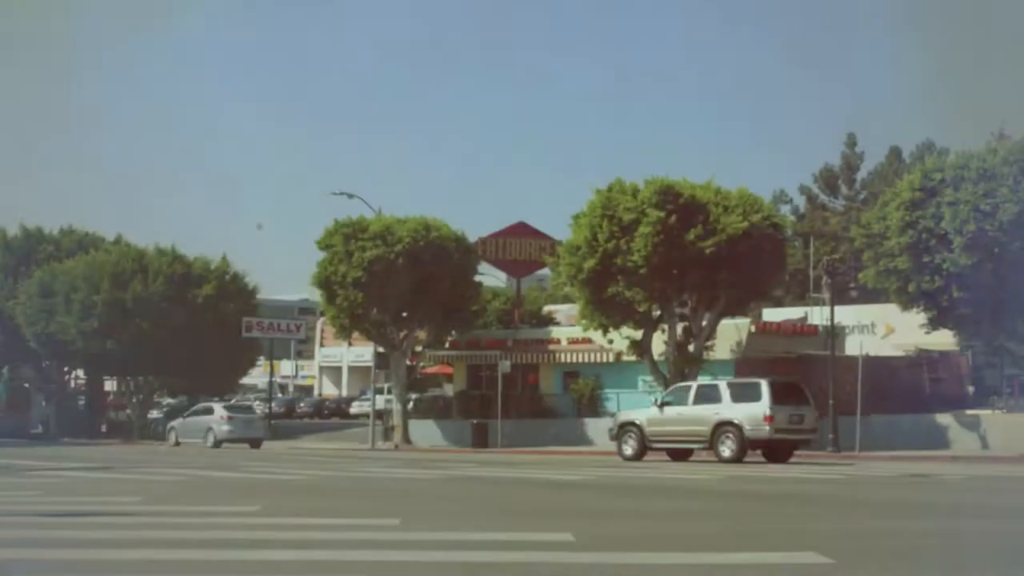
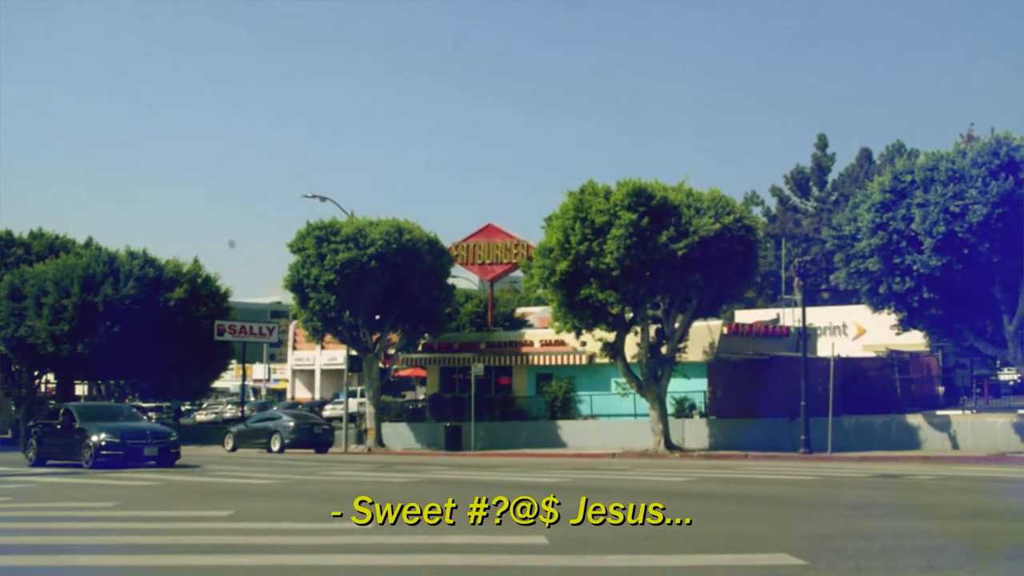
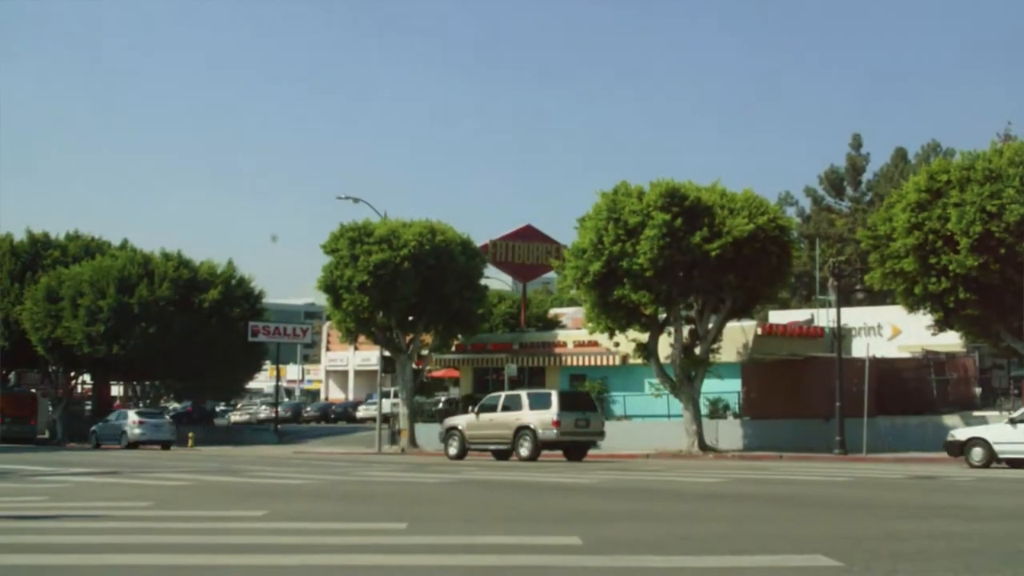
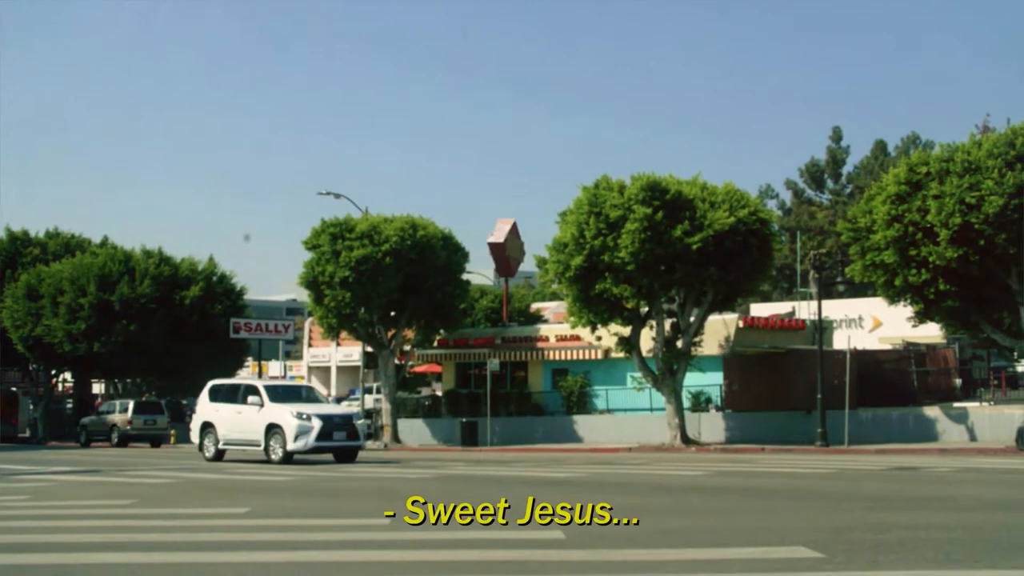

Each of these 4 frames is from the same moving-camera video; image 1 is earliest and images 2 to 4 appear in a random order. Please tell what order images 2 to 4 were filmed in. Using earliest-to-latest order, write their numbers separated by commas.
3, 4, 2
